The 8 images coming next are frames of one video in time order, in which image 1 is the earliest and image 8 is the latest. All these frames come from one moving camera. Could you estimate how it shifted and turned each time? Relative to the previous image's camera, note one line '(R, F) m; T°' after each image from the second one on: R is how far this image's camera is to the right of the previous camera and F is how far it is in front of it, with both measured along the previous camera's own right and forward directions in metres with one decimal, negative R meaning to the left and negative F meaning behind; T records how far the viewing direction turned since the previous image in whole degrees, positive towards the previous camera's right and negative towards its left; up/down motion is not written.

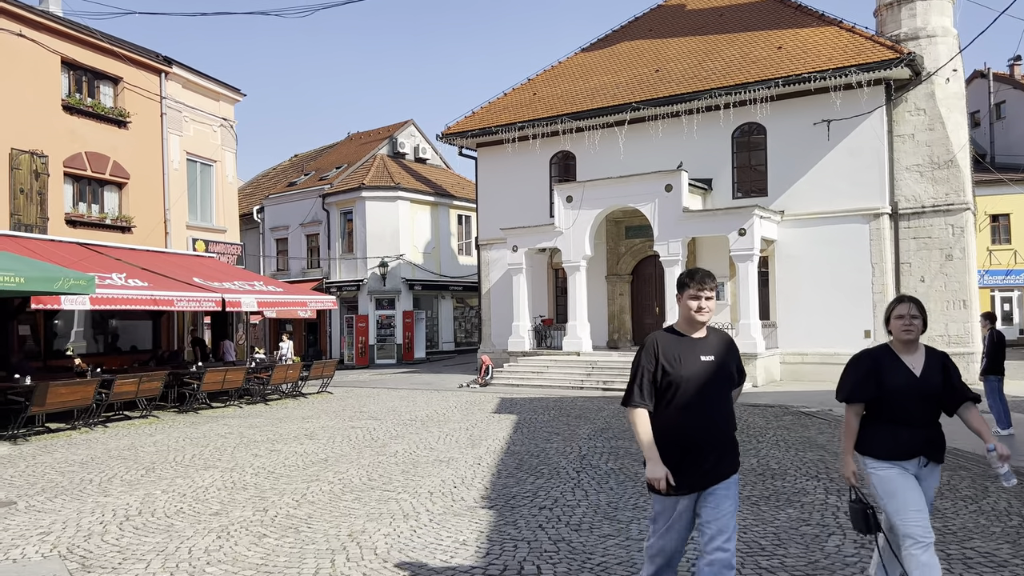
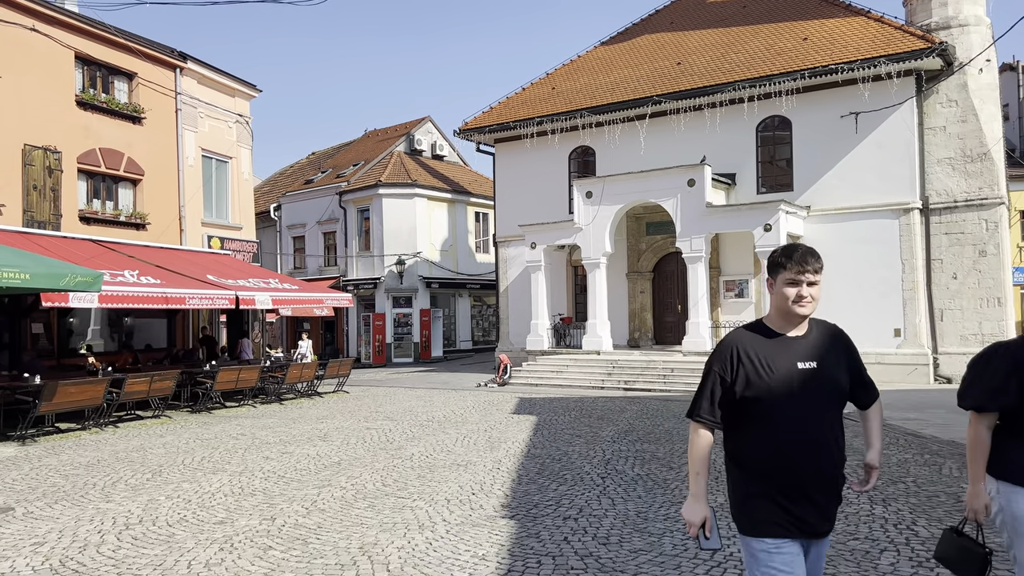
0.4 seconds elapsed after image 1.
(0.0, +0.4) m; -1°
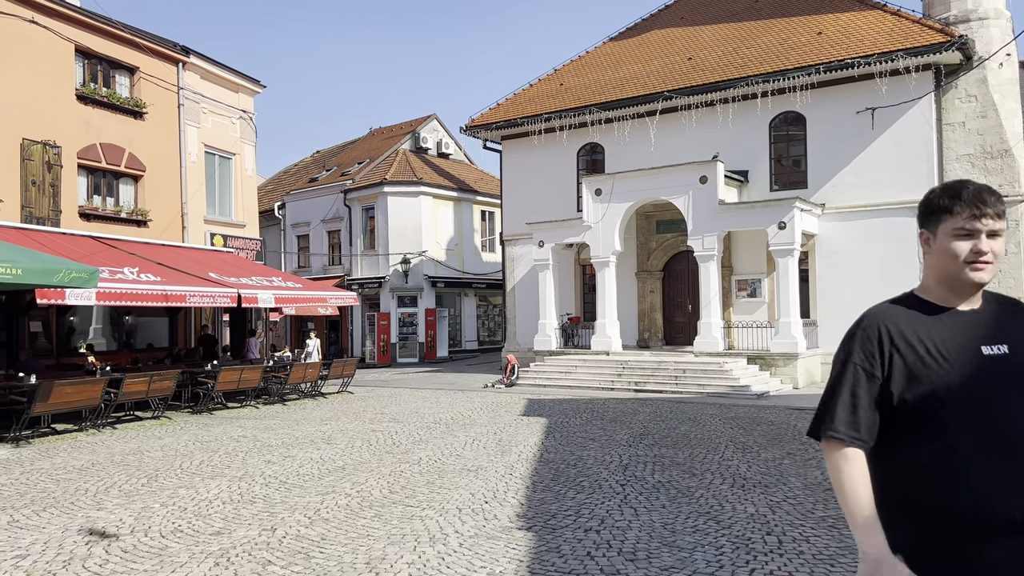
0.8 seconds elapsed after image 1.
(-0.1, +0.4) m; 0°
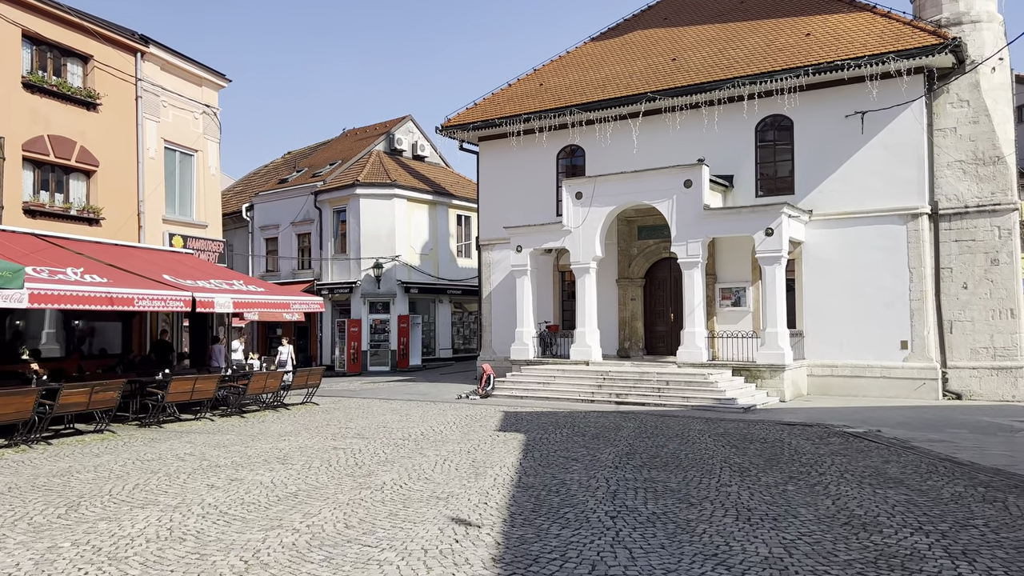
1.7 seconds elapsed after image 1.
(0.0, +0.9) m; +2°
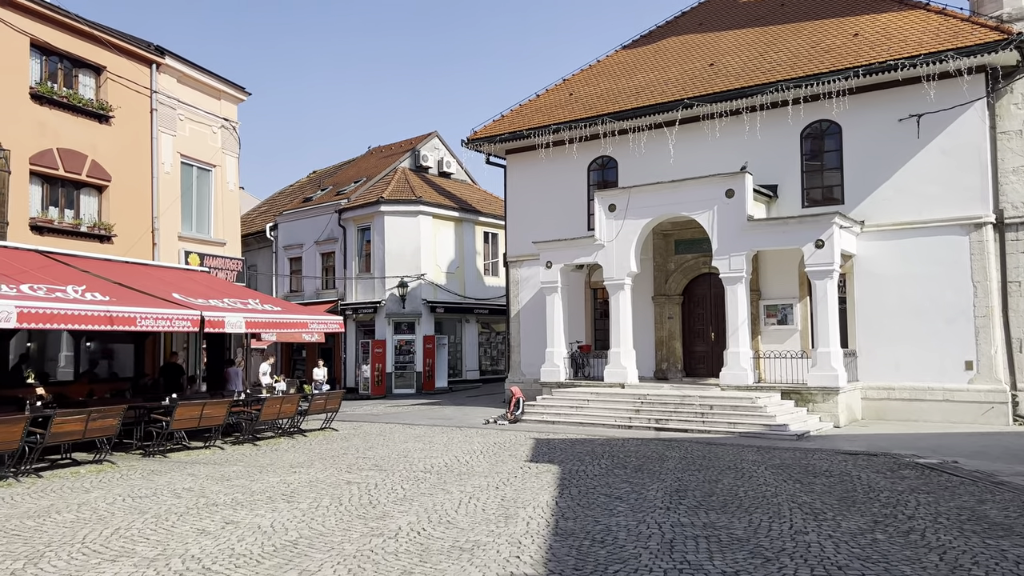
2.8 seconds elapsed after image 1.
(-0.1, +1.1) m; -2°
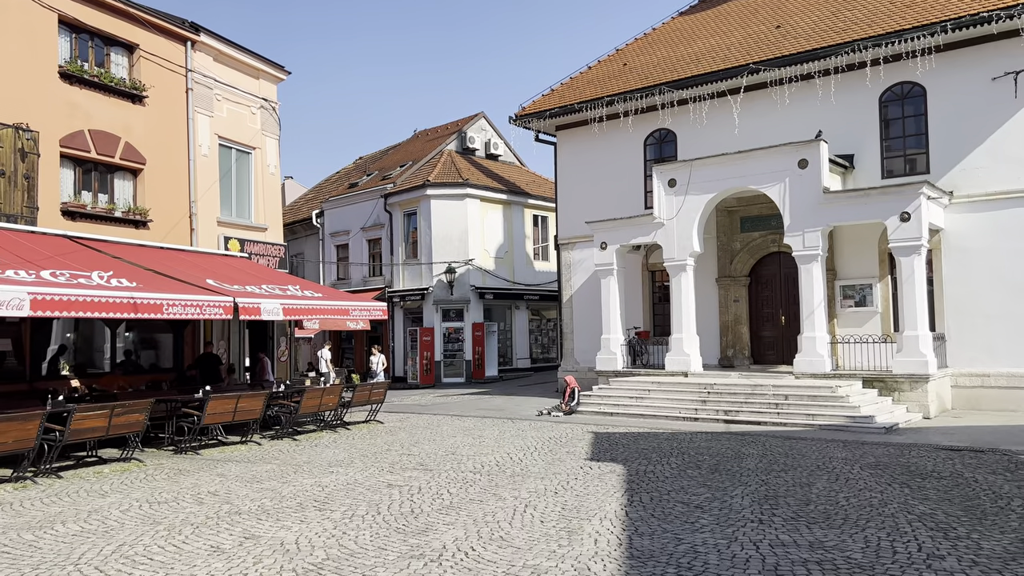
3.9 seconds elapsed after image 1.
(-0.1, +1.2) m; -4°
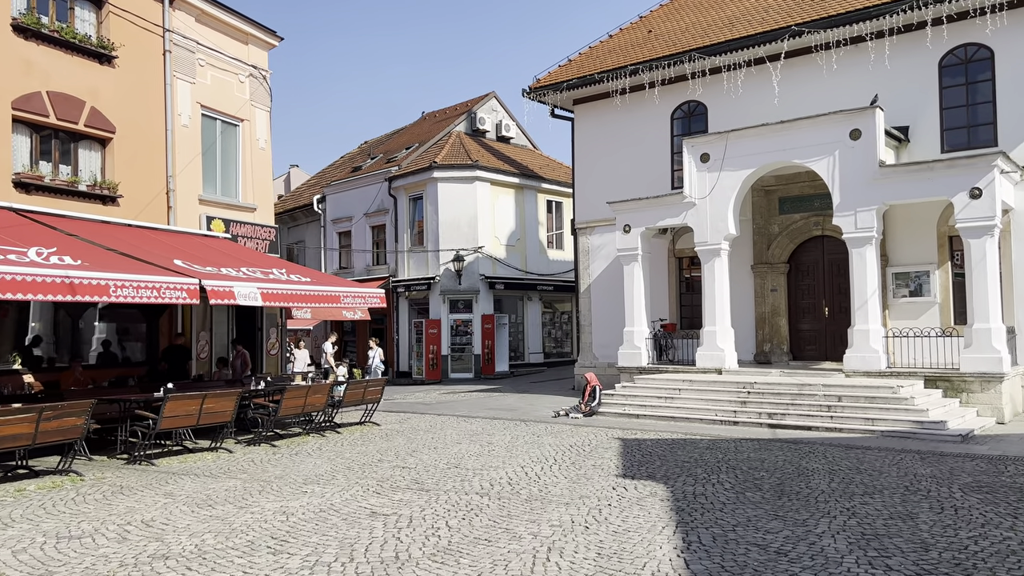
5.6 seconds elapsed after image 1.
(-0.1, +1.9) m; -1°
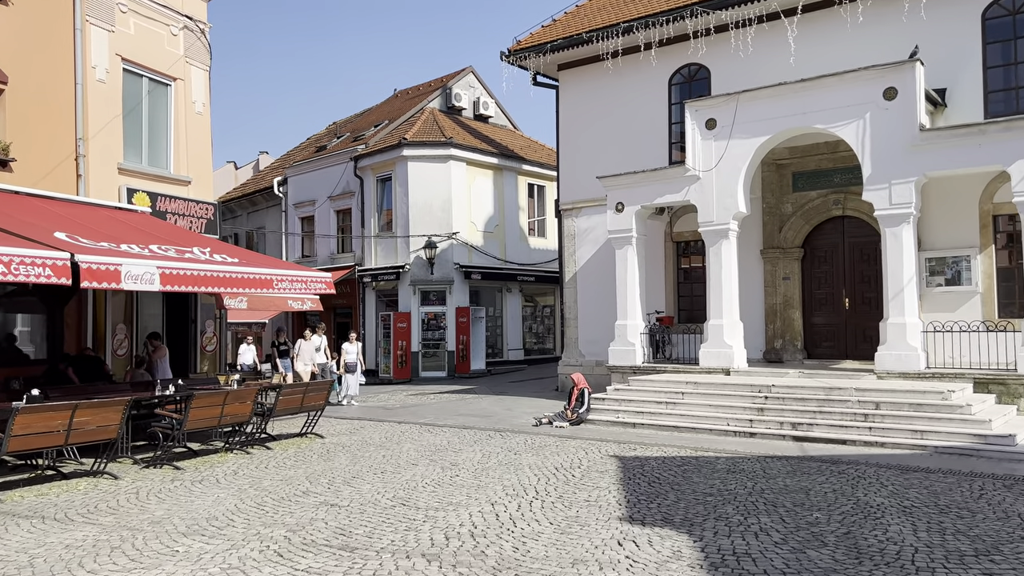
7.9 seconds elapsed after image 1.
(+0.1, +2.4) m; +1°
